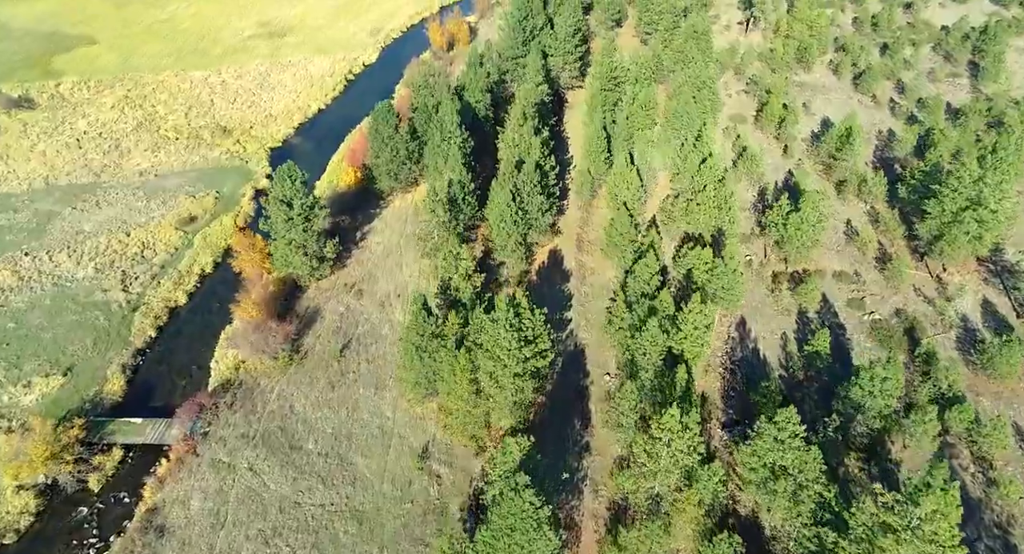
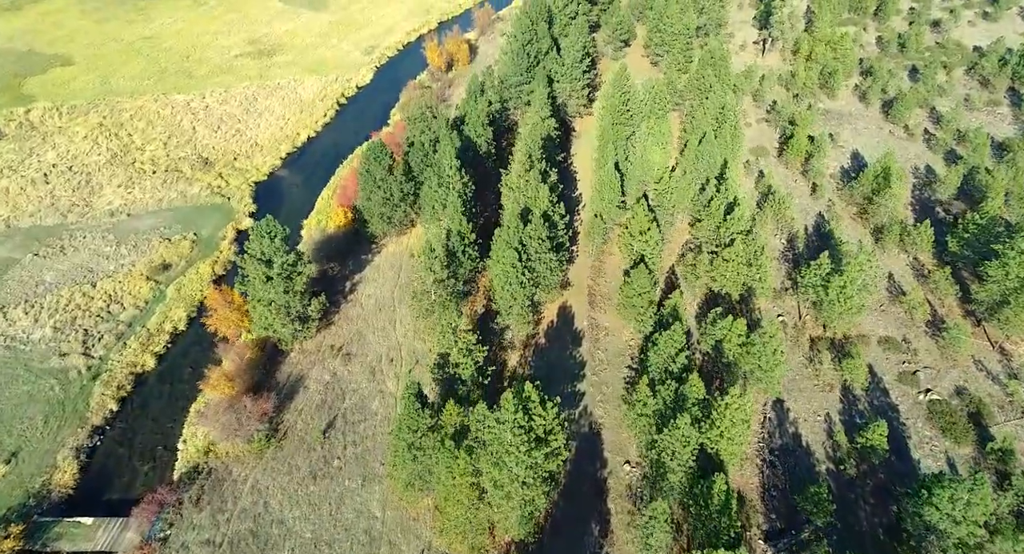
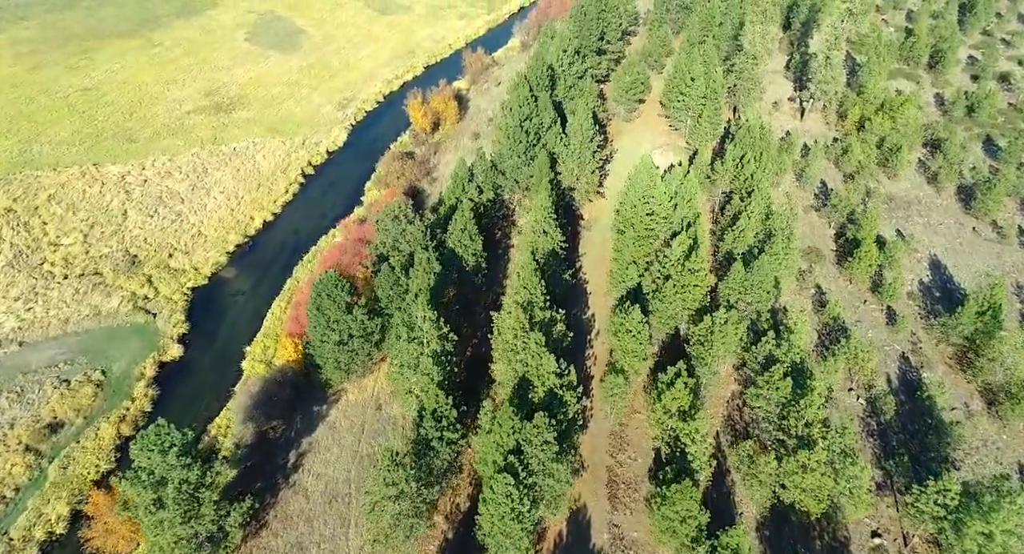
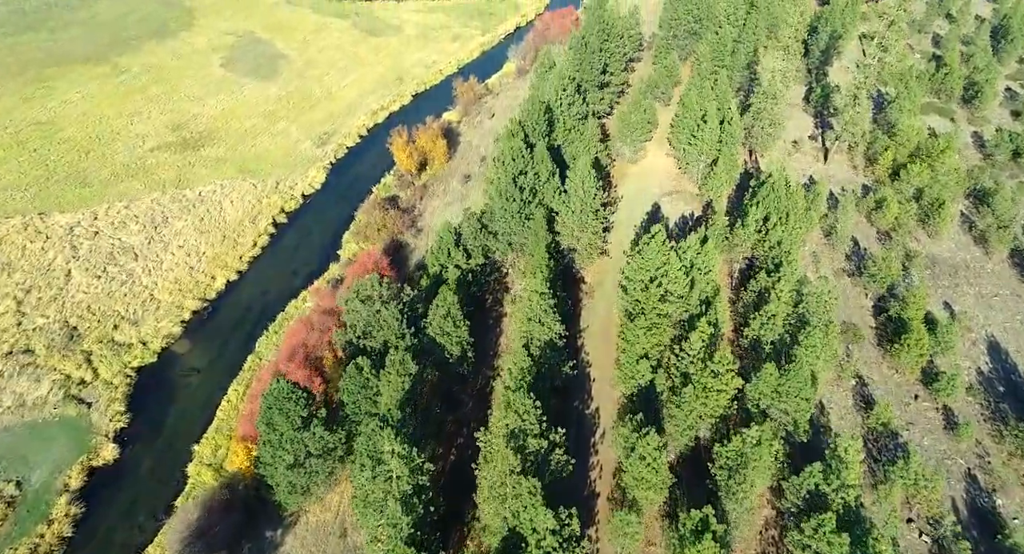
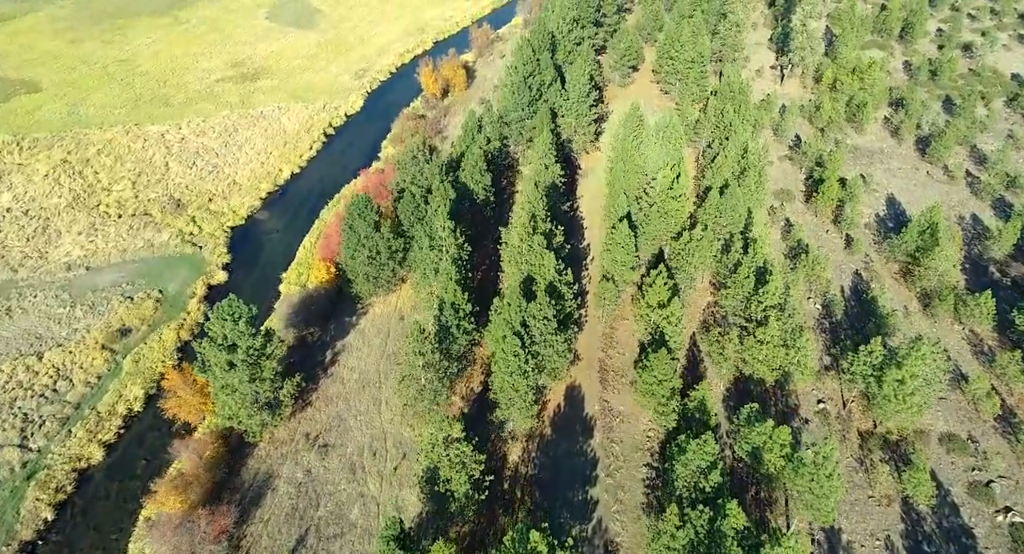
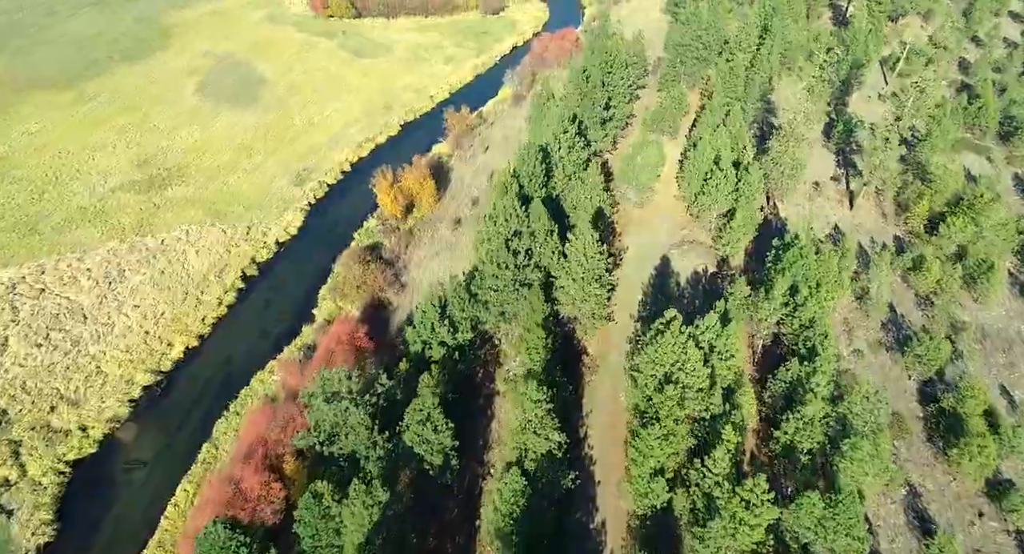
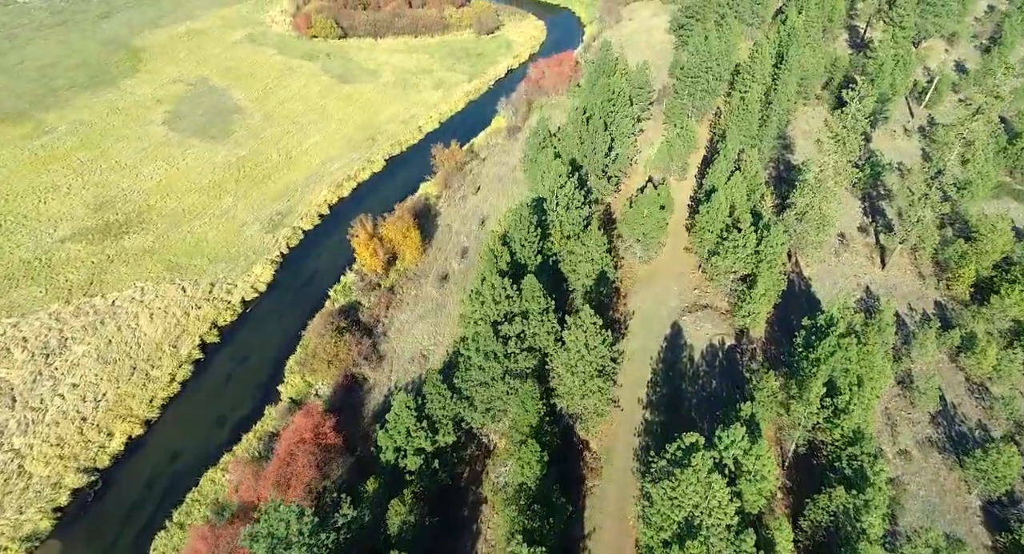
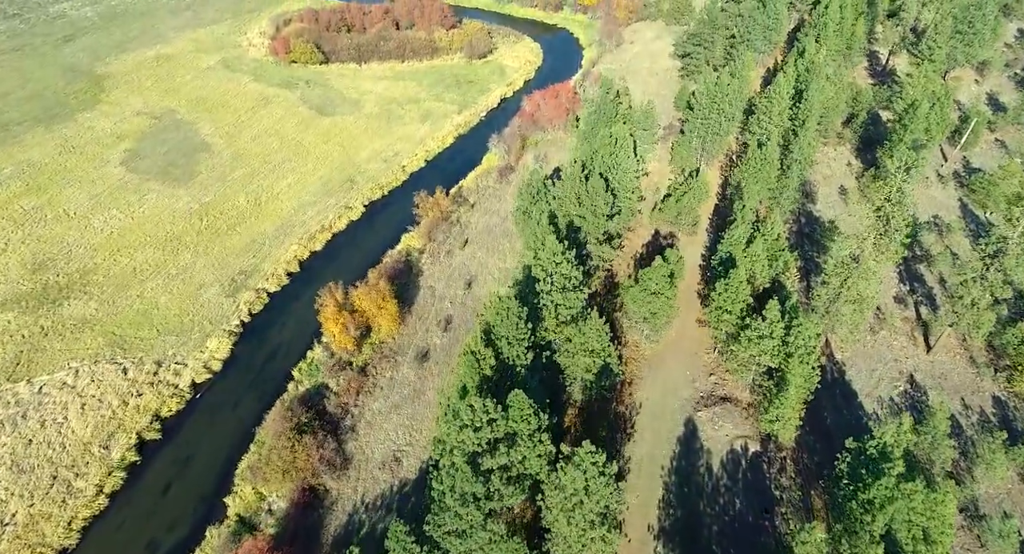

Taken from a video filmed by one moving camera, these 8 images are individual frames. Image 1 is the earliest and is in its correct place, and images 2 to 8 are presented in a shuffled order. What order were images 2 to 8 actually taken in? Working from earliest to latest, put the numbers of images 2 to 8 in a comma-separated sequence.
2, 5, 3, 4, 6, 7, 8
